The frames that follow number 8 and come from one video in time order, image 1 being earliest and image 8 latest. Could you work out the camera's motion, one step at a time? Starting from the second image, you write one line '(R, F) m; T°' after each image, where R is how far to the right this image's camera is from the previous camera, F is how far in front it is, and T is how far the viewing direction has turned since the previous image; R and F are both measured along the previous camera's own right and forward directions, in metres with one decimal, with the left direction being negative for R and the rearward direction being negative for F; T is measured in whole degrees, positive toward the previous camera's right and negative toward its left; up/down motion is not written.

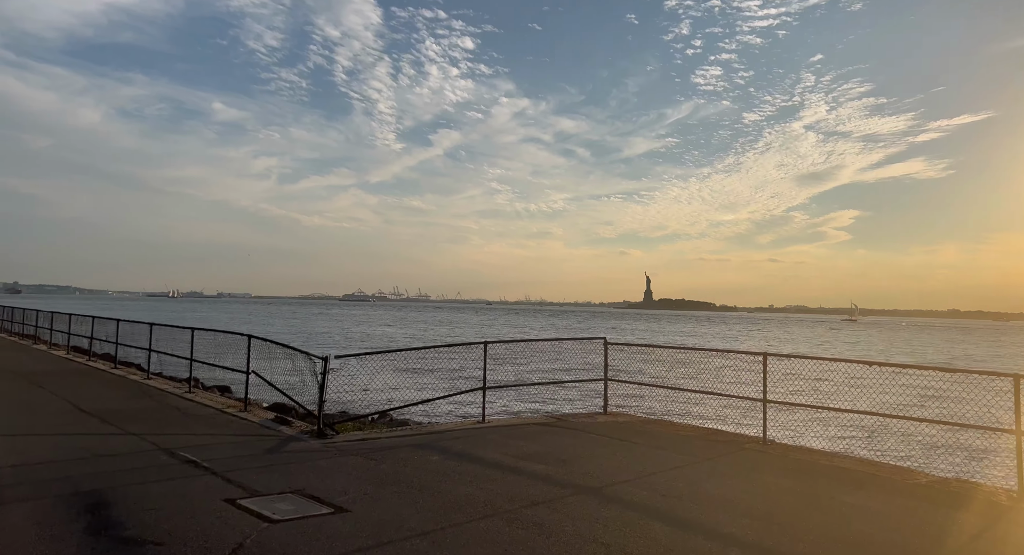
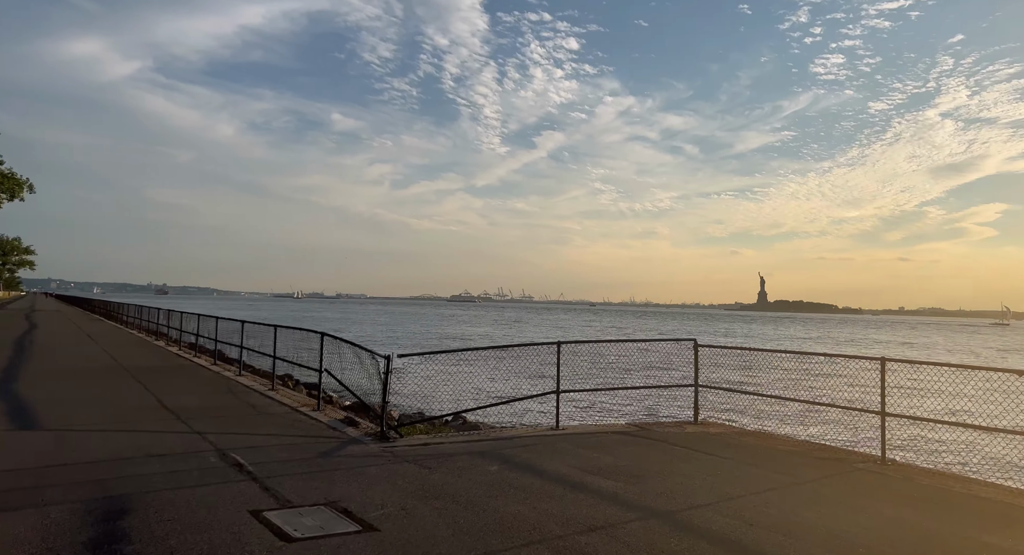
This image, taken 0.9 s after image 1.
(+0.4, +0.8) m; -9°
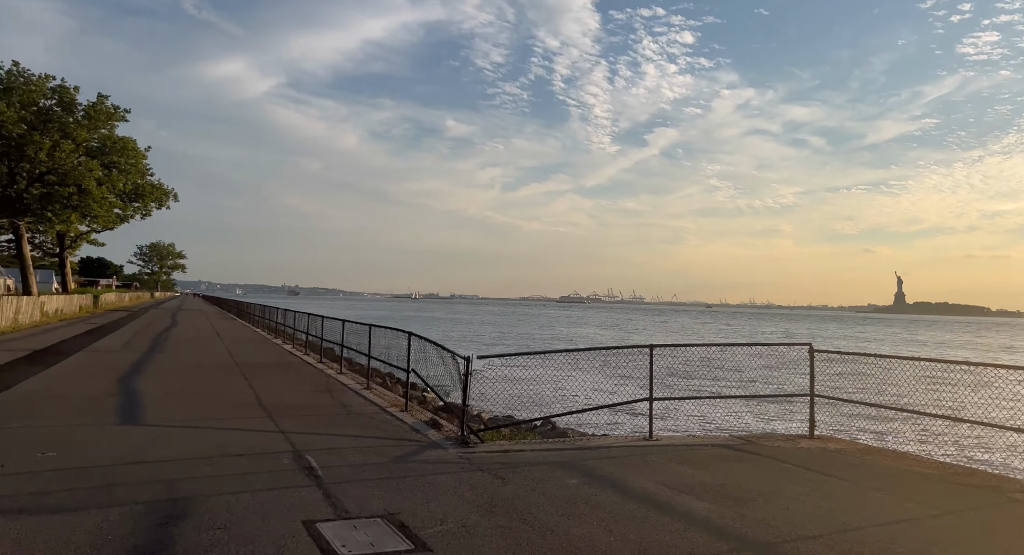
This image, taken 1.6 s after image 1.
(+0.3, +0.5) m; -9°
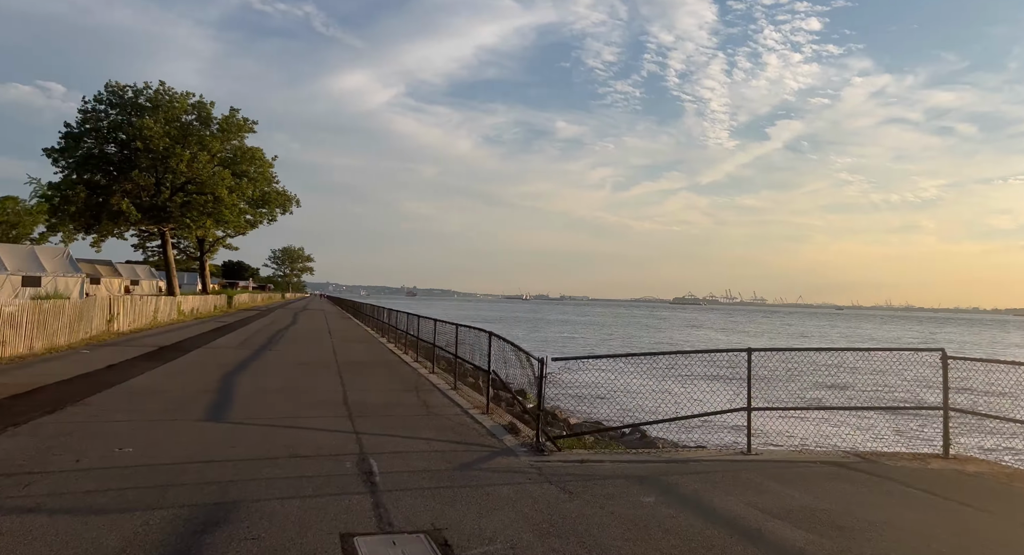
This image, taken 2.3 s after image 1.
(+0.4, +0.6) m; -9°
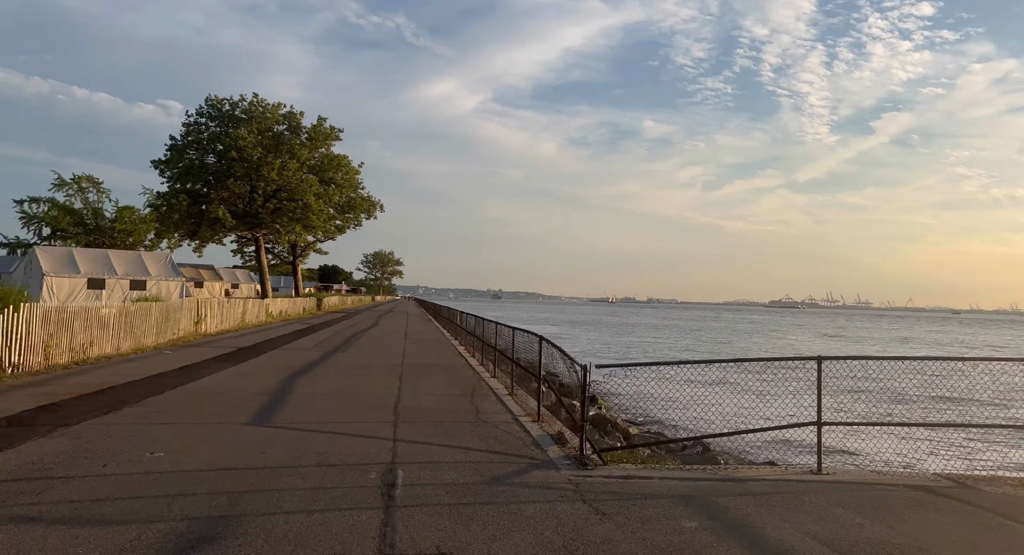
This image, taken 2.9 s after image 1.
(+0.5, +0.5) m; -7°
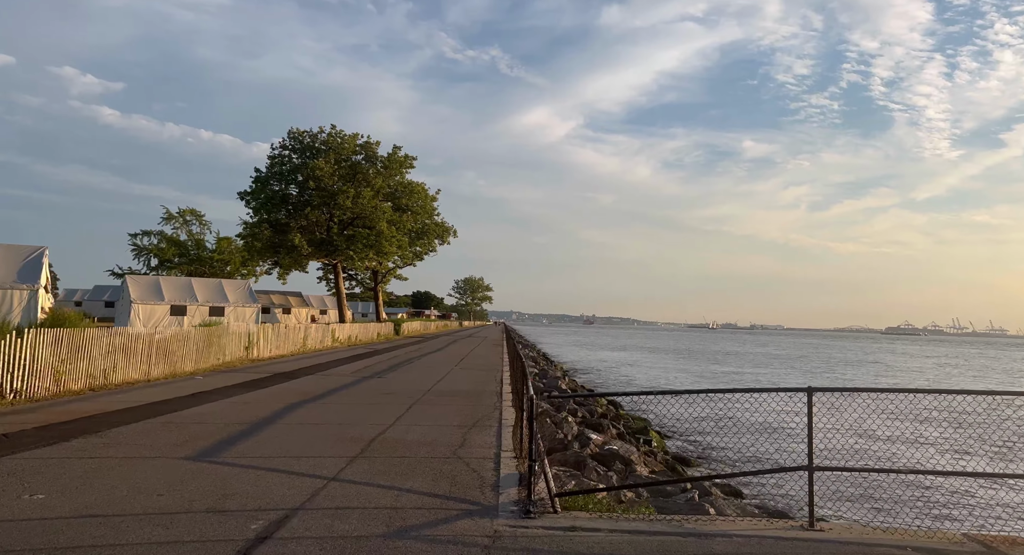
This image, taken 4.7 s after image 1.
(+1.4, +1.1) m; -7°
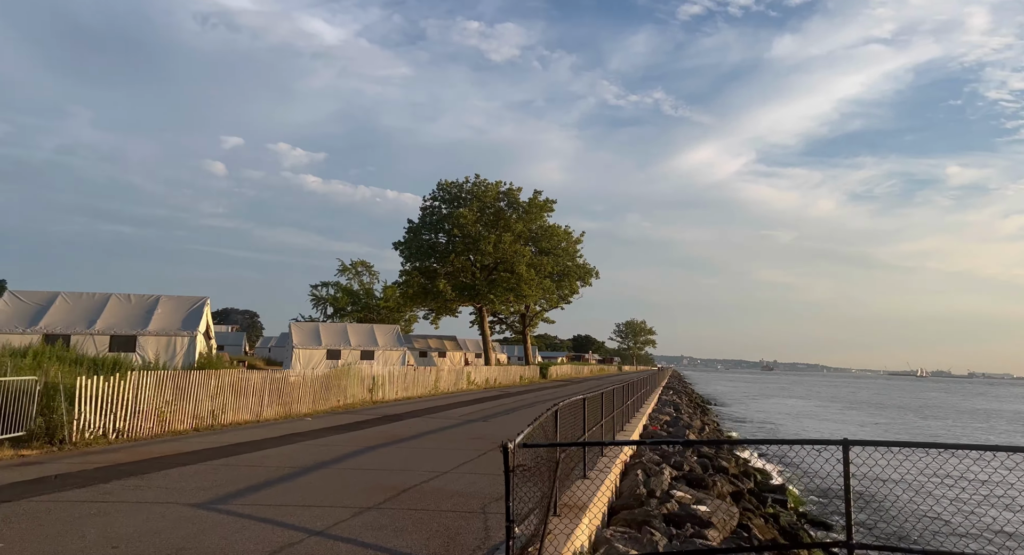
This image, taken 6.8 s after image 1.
(+1.6, +1.0) m; -13°
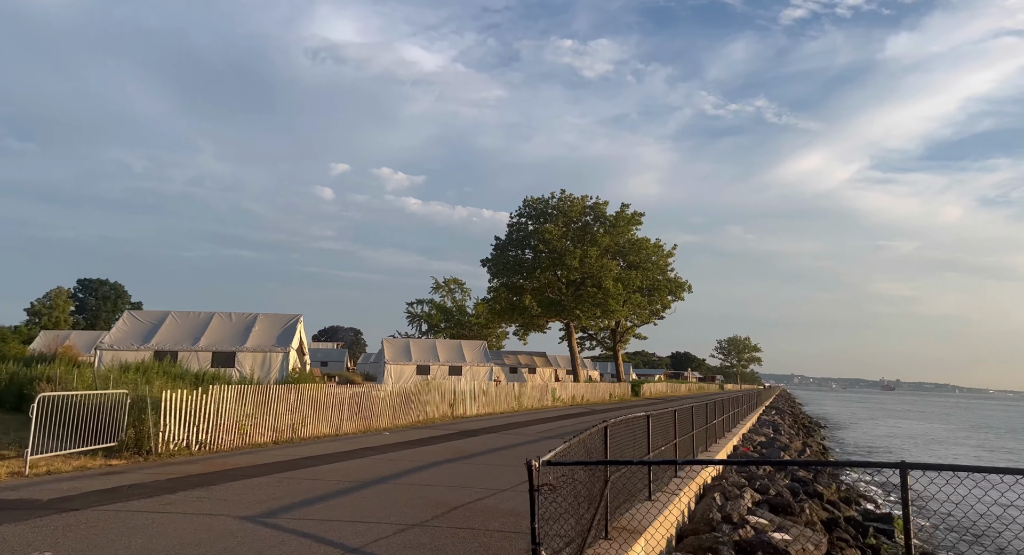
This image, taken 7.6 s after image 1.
(+0.5, +0.3) m; -8°
